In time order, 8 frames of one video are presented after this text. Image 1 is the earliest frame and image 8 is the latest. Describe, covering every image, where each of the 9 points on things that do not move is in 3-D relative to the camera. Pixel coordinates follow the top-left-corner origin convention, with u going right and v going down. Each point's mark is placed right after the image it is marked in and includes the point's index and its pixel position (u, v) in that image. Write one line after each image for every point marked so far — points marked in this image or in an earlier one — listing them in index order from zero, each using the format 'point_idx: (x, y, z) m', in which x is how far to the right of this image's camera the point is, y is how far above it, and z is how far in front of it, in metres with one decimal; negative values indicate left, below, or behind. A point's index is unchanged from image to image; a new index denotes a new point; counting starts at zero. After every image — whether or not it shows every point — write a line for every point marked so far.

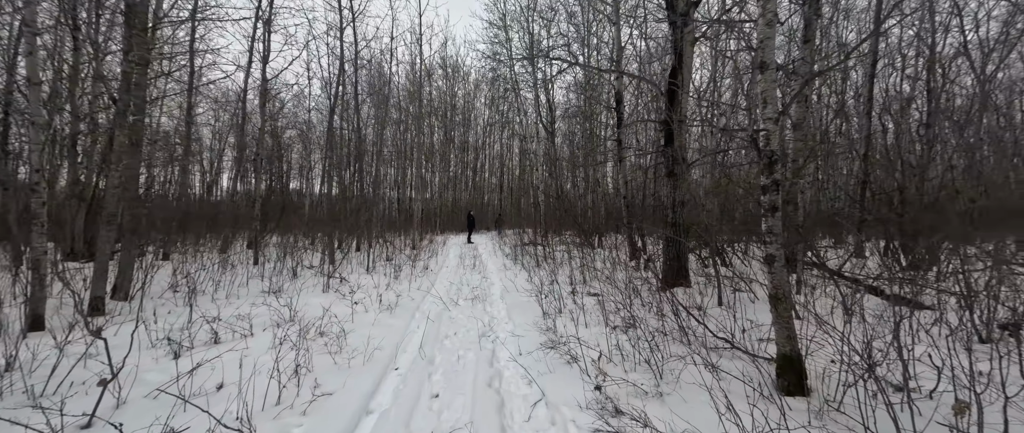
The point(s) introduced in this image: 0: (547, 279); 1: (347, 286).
0: (+0.6, -1.2, +6.2) m
1: (-2.6, -1.1, +5.3) m
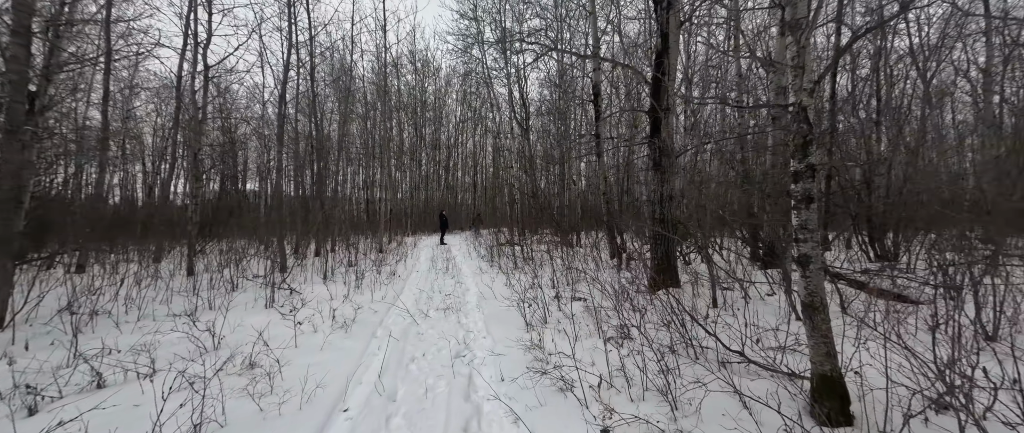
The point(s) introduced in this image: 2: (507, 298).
0: (+0.2, -1.1, +5.7) m
1: (-2.9, -1.1, +4.6) m
2: (-0.1, -1.2, +5.0) m
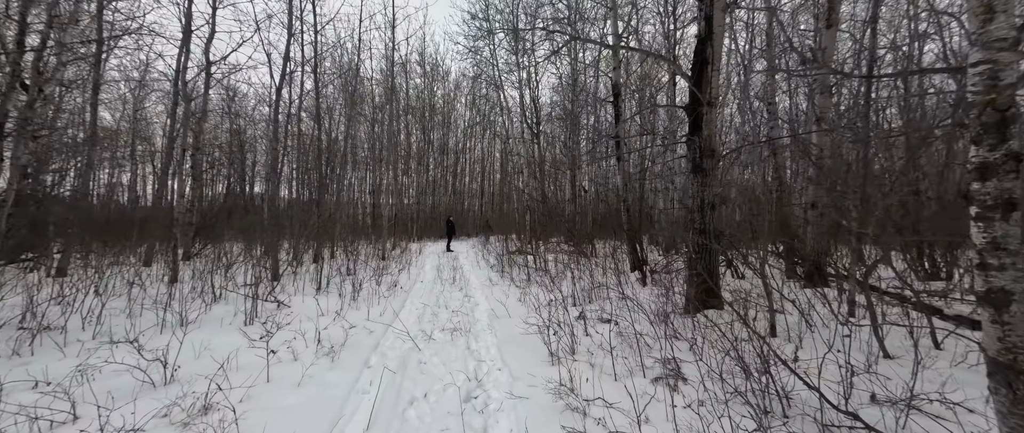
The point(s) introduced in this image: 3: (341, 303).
0: (+0.5, -1.2, +5.0) m
1: (-2.7, -1.2, +3.9) m
2: (+0.1, -1.3, +4.3) m
3: (-2.4, -1.2, +4.7) m
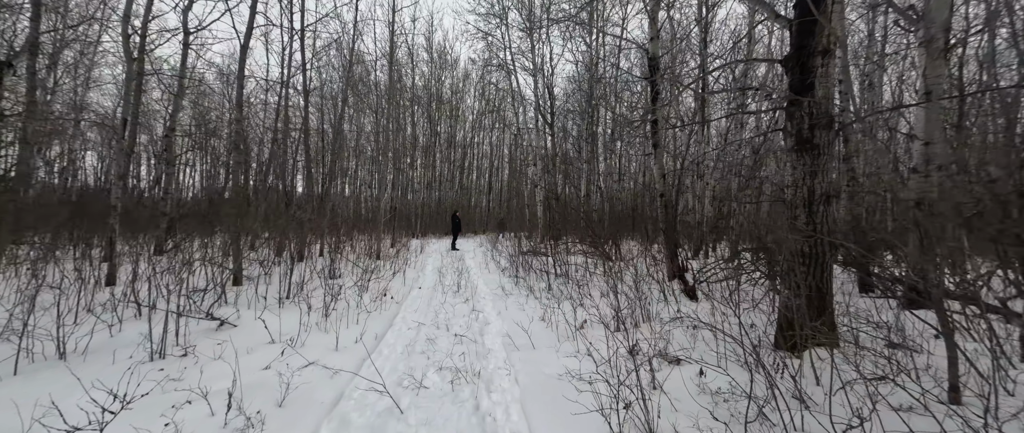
0: (+0.7, -1.2, +3.7) m
1: (-2.4, -1.0, +2.7) m
2: (+0.4, -1.2, +3.0) m
3: (-2.1, -1.1, +3.5) m
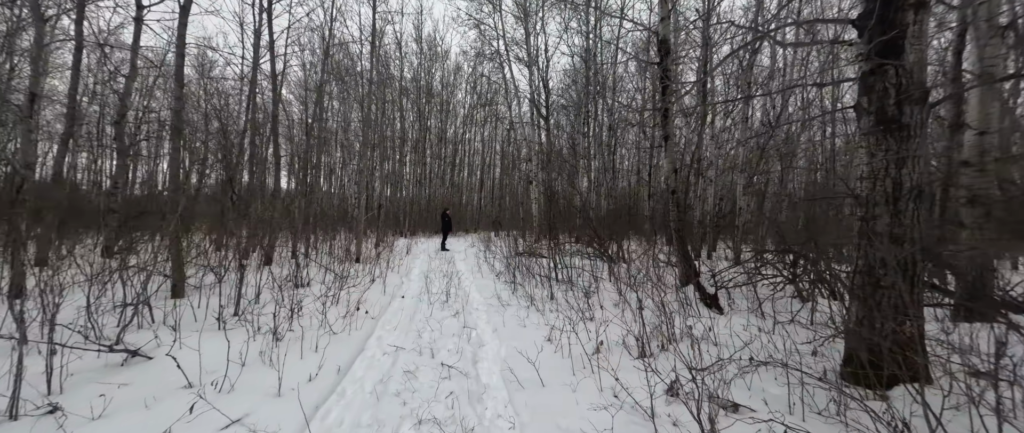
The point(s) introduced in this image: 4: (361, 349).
0: (+0.7, -1.1, +3.0) m
1: (-2.4, -1.0, +1.9) m
2: (+0.4, -1.2, +2.3) m
3: (-2.1, -1.0, +2.7) m
4: (-1.4, -1.2, +3.1) m
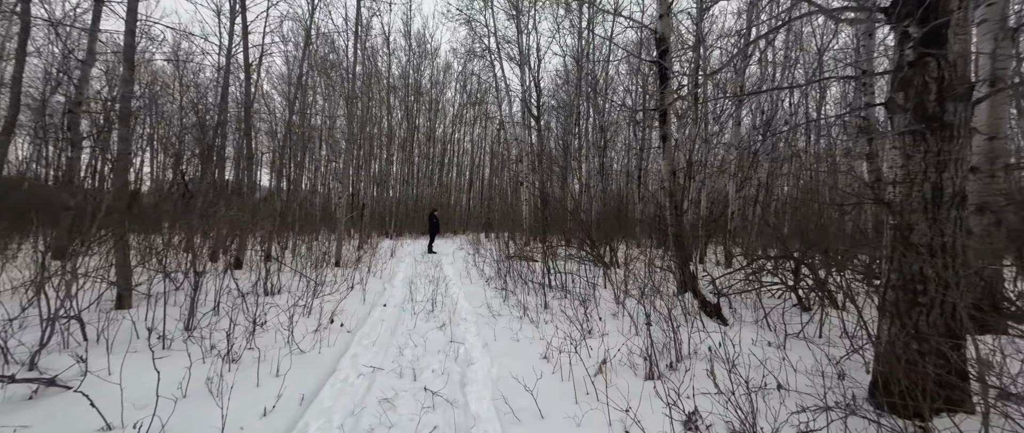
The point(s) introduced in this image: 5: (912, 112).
0: (+0.7, -1.2, +2.7) m
1: (-2.4, -1.0, +1.5) m
2: (+0.4, -1.2, +1.9) m
3: (-2.1, -1.1, +2.2) m
4: (-1.4, -1.2, +2.7) m
5: (+2.7, +0.7, +2.4) m
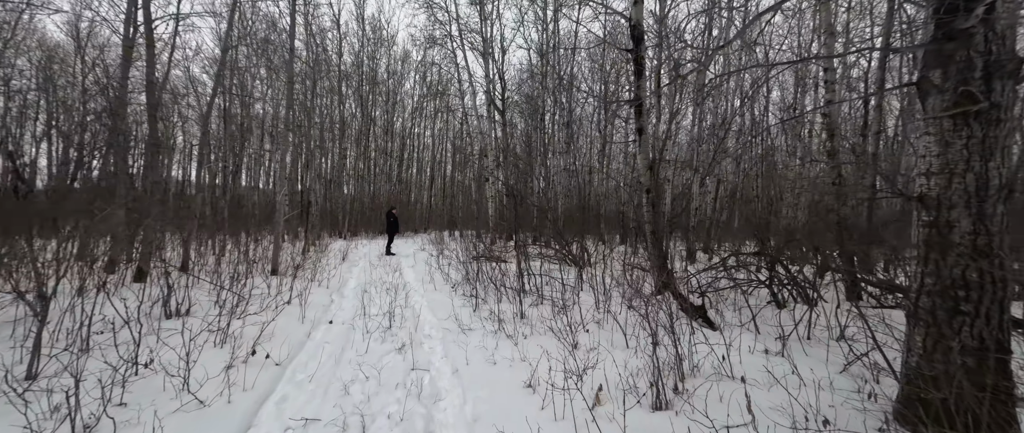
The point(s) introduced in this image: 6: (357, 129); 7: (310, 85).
0: (+0.5, -1.2, +2.2) m
1: (-2.4, -1.0, +0.6) m
2: (+0.3, -1.2, +1.4) m
3: (-2.2, -1.1, +1.4) m
4: (-1.5, -1.2, +2.0) m
5: (+2.6, +0.7, +2.1) m
6: (-8.8, +5.0, +19.7) m
7: (-7.5, +4.9, +12.7) m
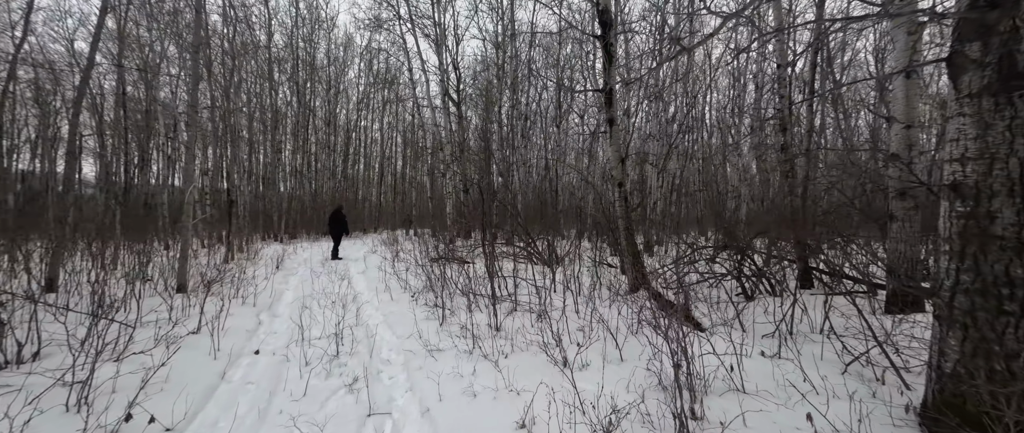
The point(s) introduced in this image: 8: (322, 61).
0: (+0.5, -1.1, +1.7) m
1: (-2.2, -1.1, -0.2) m
2: (+0.4, -1.2, +0.9) m
3: (-2.1, -1.1, +0.6) m
4: (-1.5, -1.2, +1.2) m
5: (+2.6, +0.8, +1.8) m
6: (-11.2, +5.0, +17.7) m
7: (-9.0, +4.9, +11.0) m
8: (-10.9, +9.1, +19.8) m
